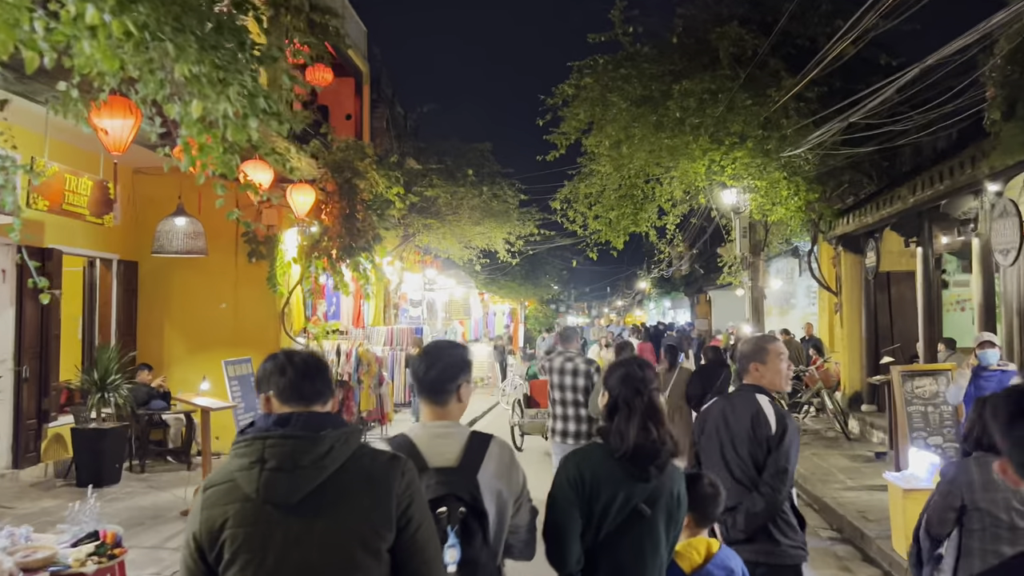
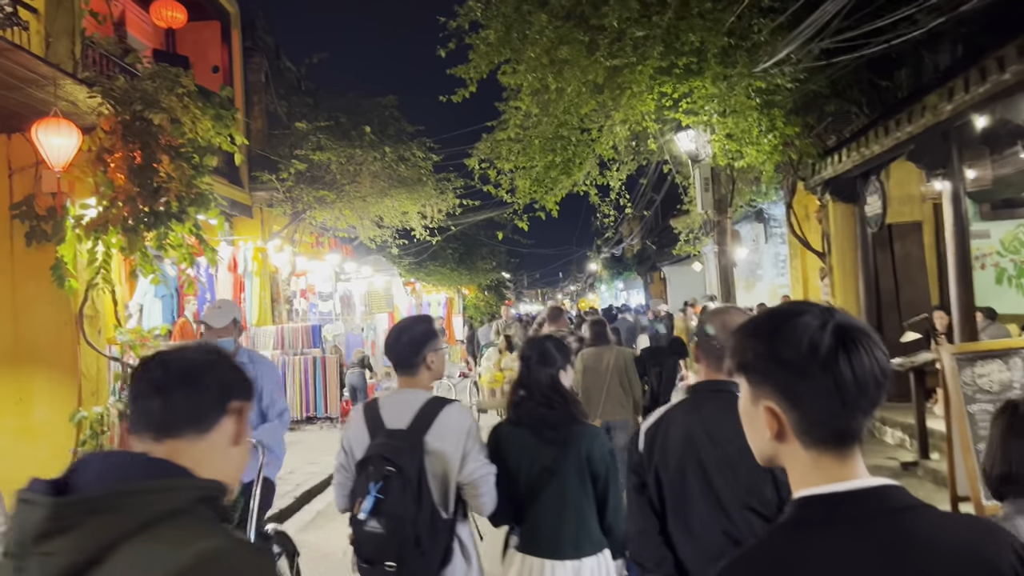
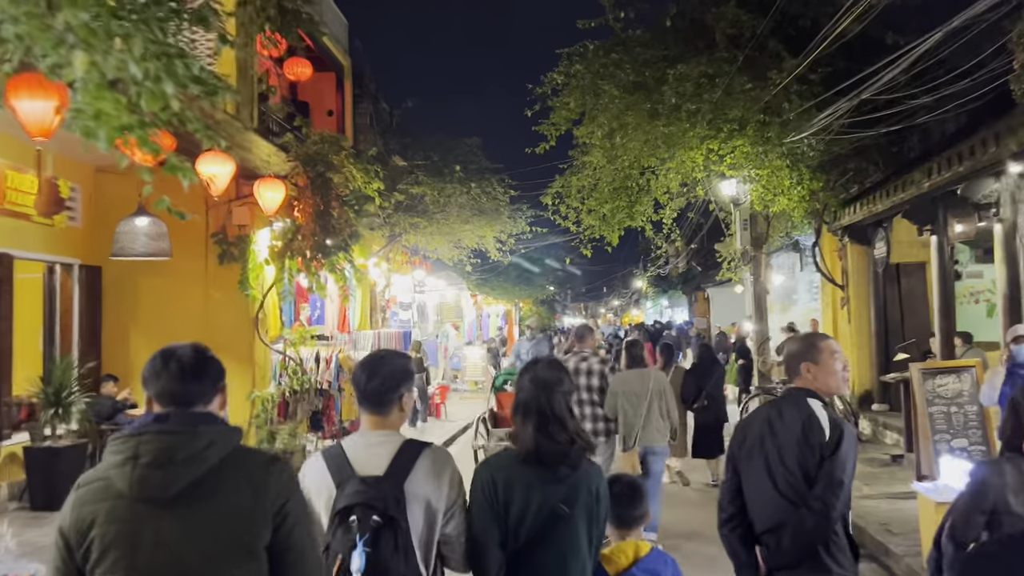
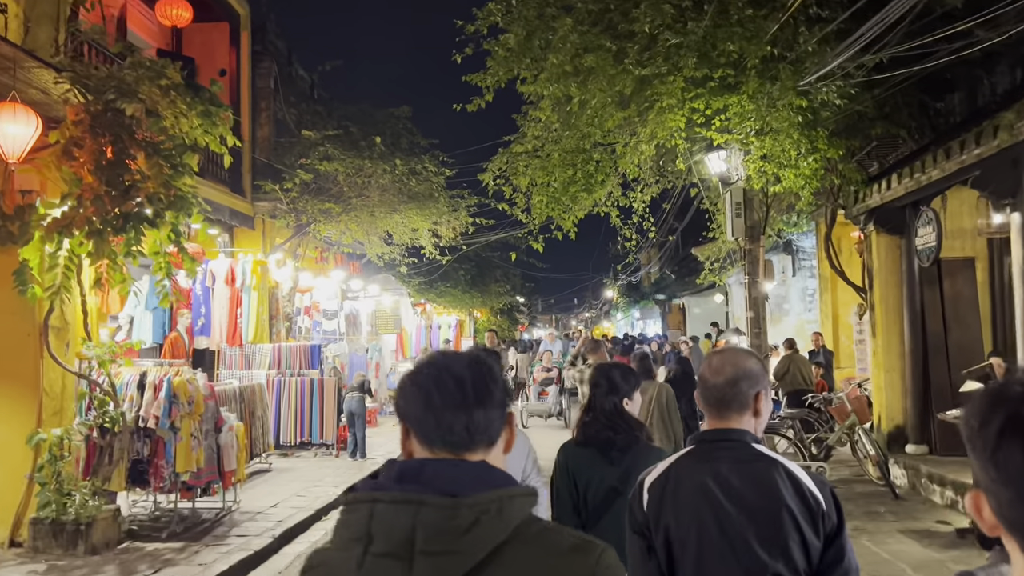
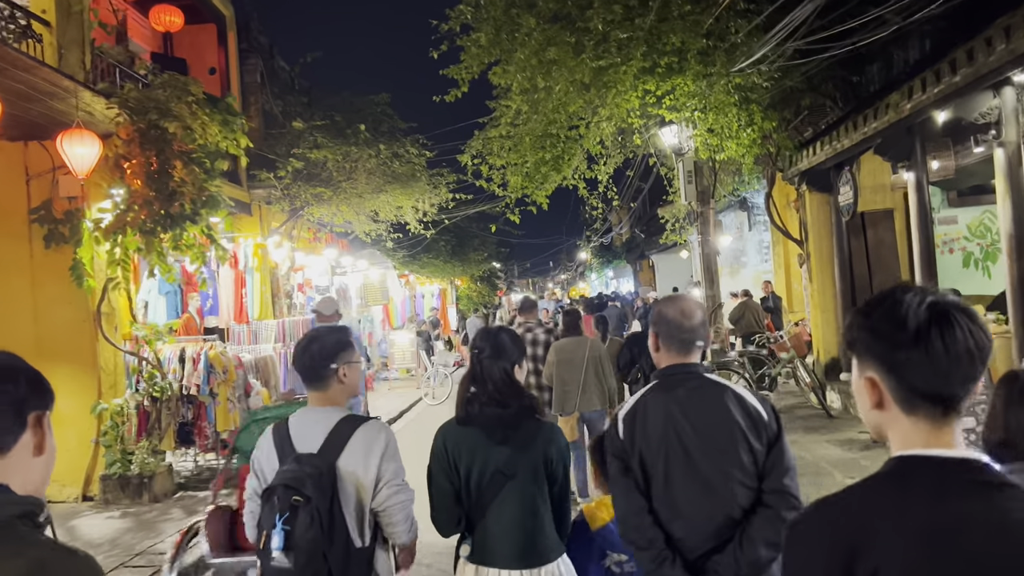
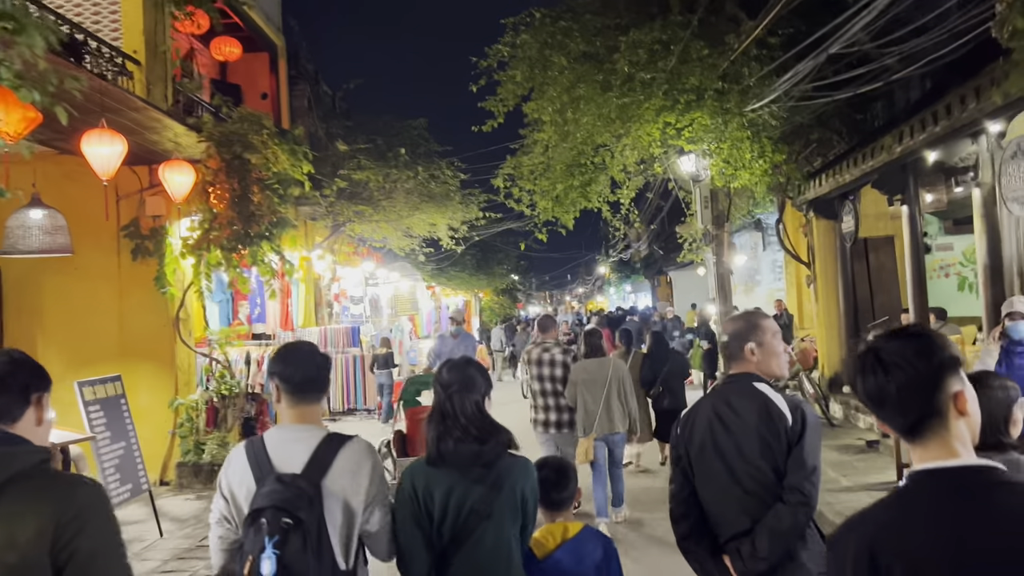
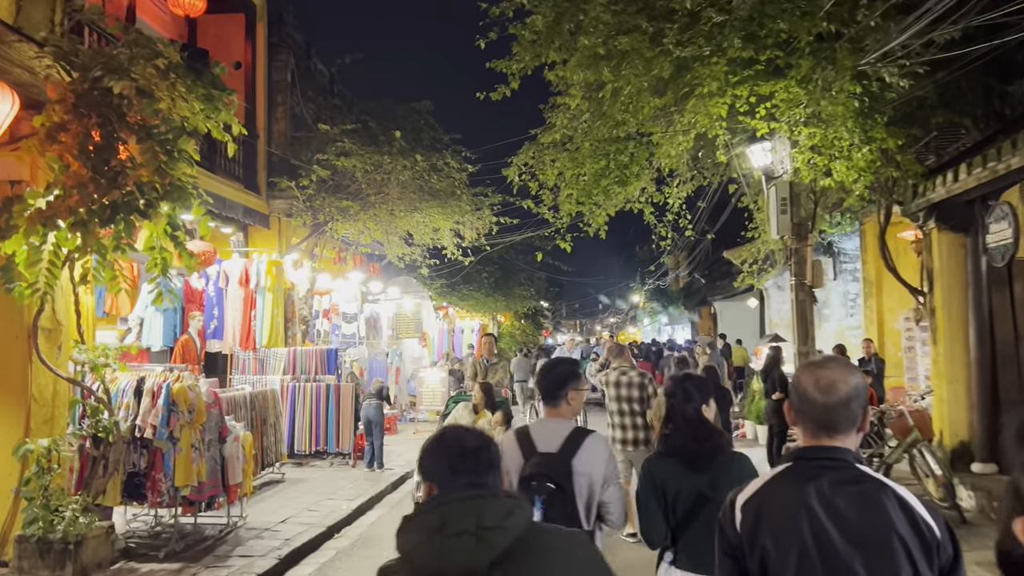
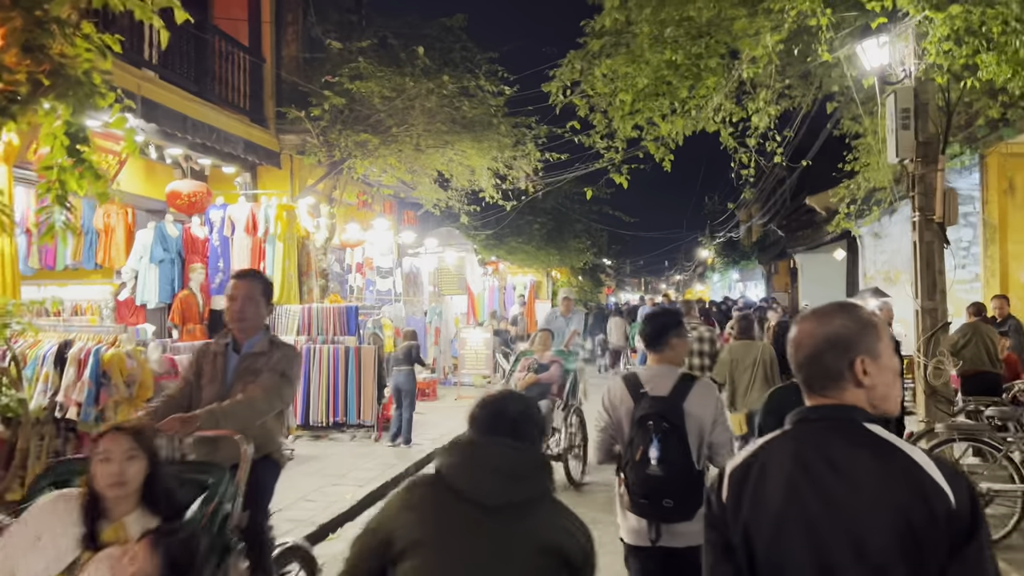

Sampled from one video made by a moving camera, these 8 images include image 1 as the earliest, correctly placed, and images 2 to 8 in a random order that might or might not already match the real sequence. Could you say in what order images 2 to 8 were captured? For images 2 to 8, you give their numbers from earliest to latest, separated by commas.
3, 6, 5, 2, 4, 7, 8
